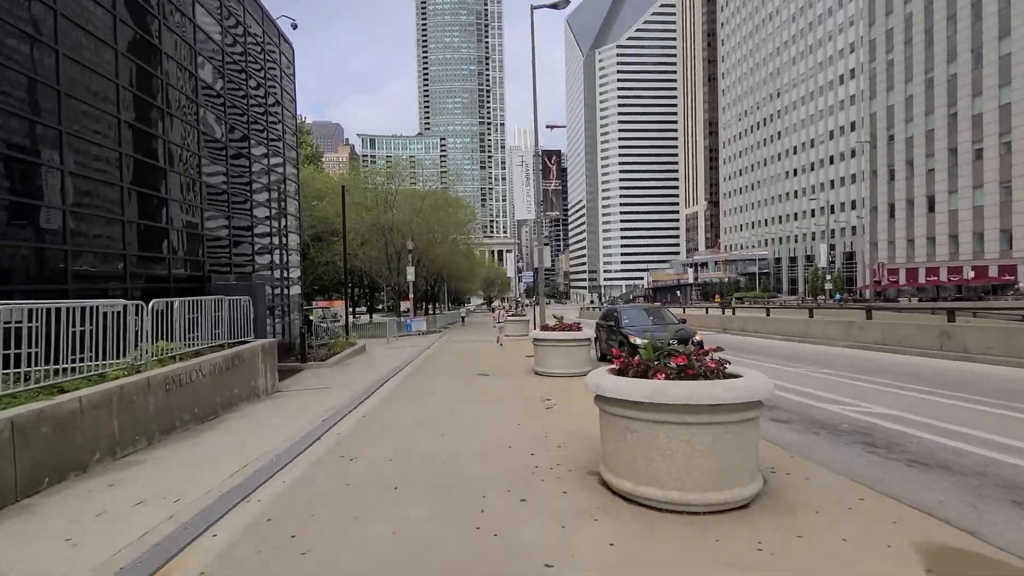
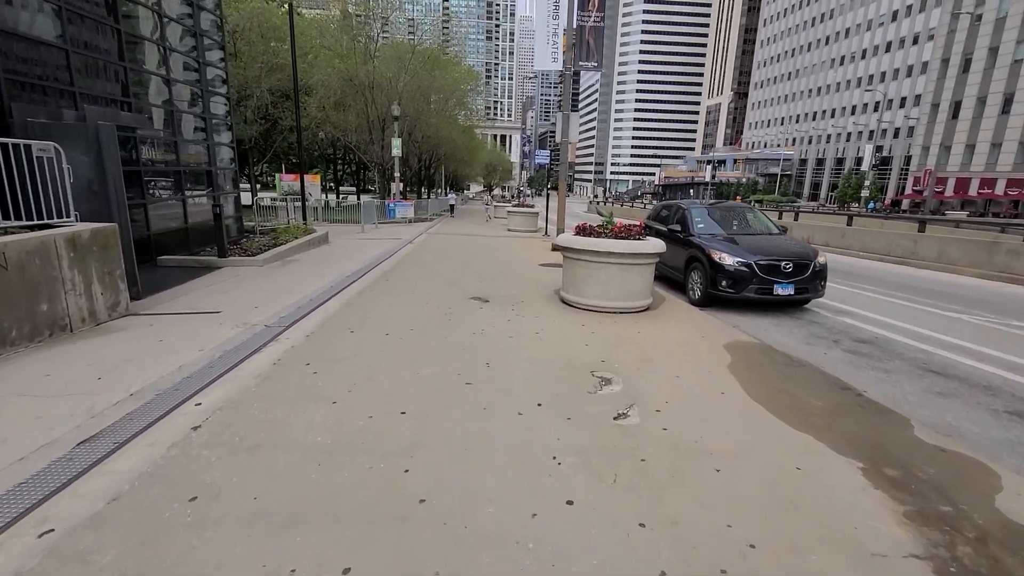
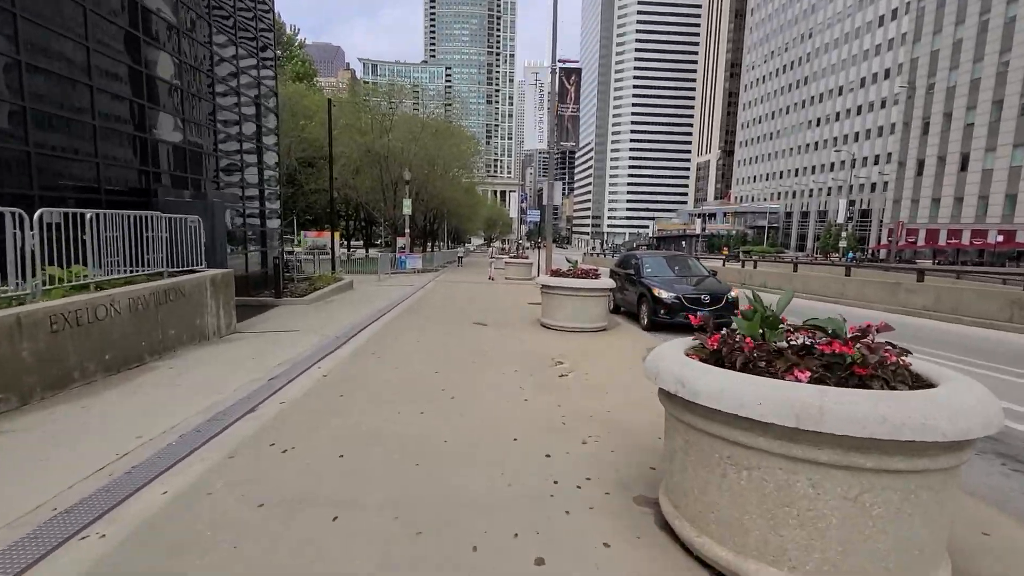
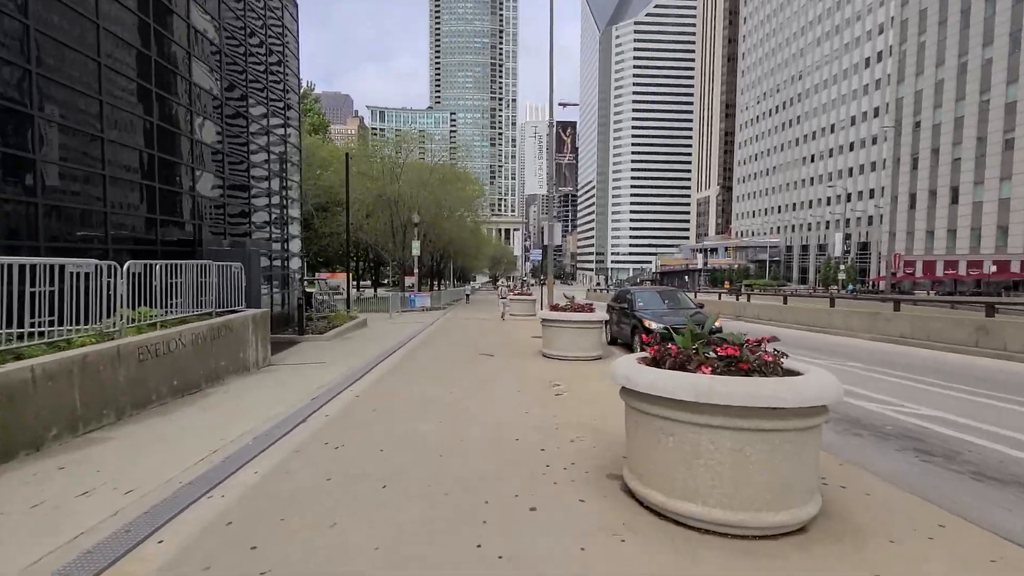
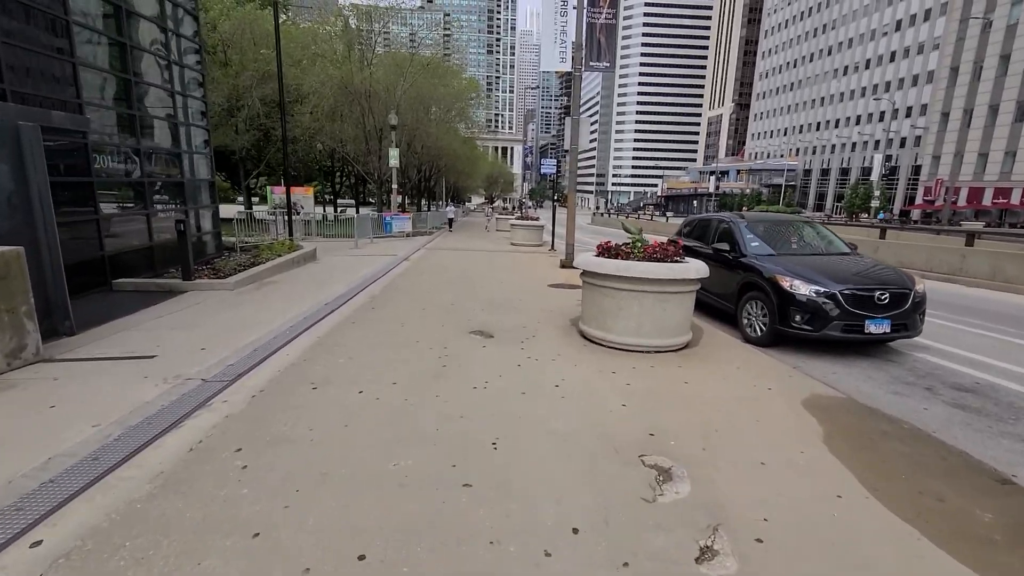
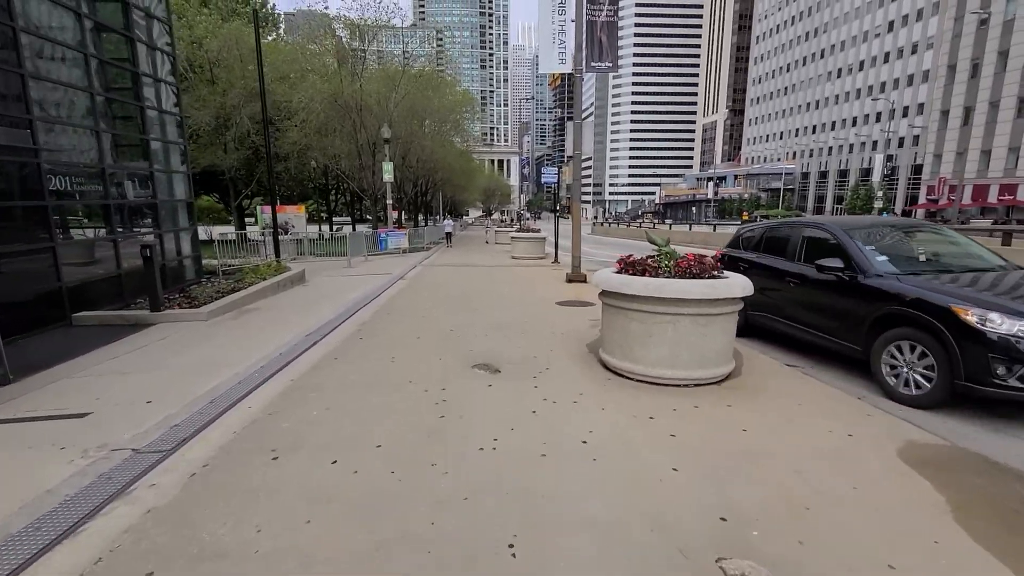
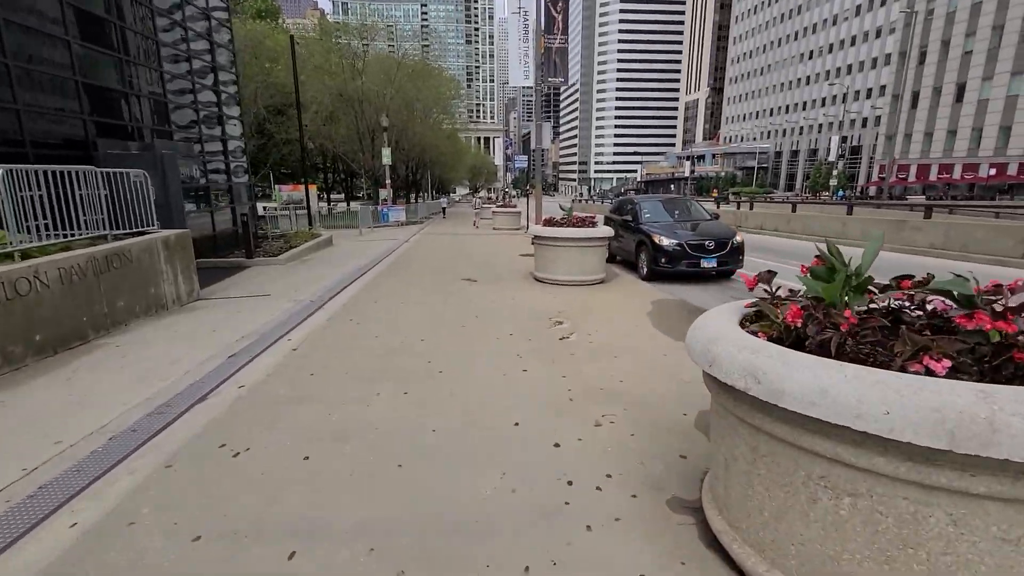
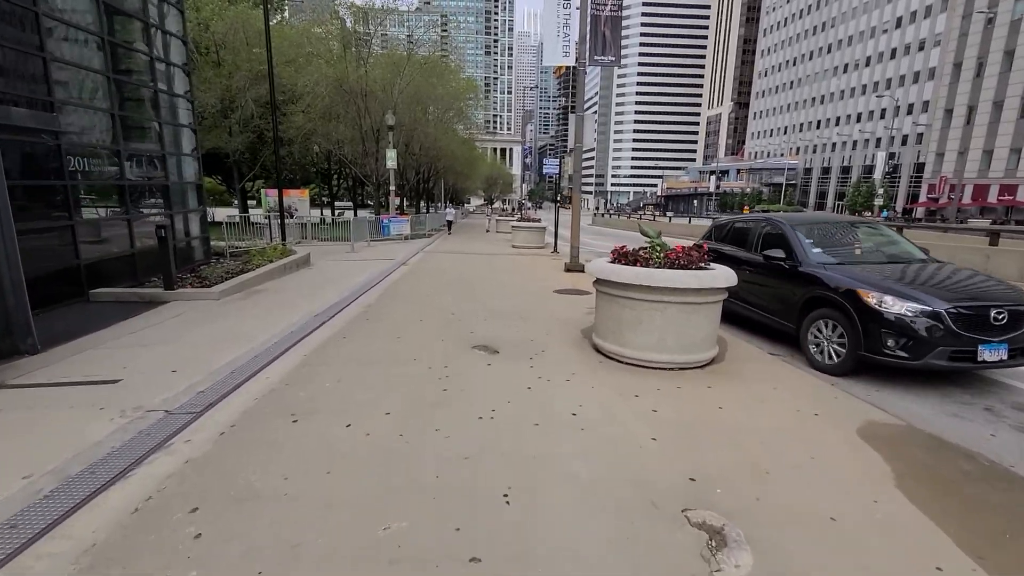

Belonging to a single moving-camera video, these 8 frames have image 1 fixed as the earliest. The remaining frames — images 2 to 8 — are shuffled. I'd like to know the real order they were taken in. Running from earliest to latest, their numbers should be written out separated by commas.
4, 3, 7, 2, 5, 8, 6
